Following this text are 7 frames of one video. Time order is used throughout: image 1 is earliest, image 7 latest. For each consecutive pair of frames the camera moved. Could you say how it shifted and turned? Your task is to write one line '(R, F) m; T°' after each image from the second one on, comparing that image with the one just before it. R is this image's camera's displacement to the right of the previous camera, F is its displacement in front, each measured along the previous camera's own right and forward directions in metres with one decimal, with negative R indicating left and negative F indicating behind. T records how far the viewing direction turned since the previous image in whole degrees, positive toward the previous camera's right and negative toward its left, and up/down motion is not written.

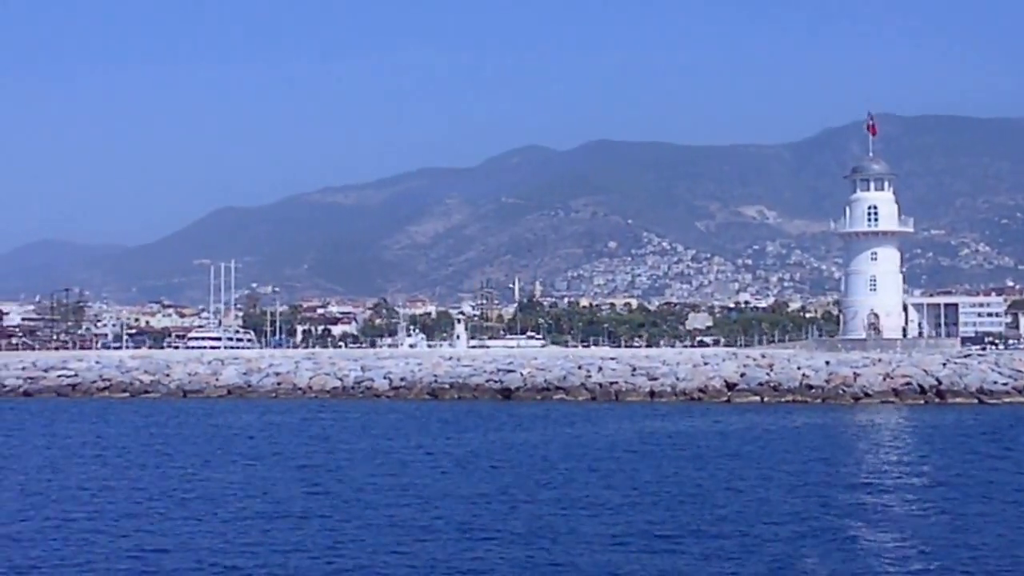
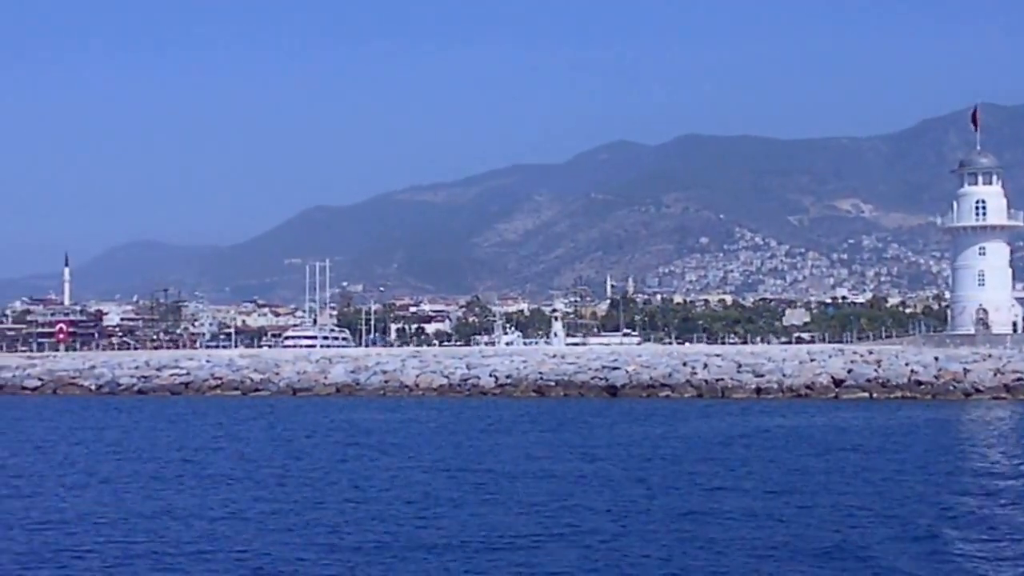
(-1.8, +0.2) m; -3°
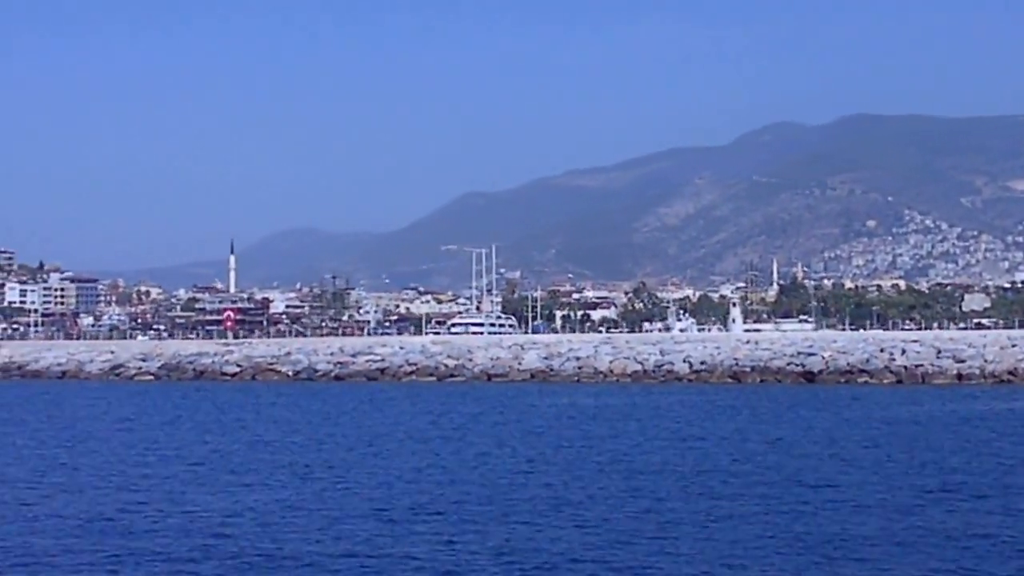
(-4.0, +0.6) m; -3°
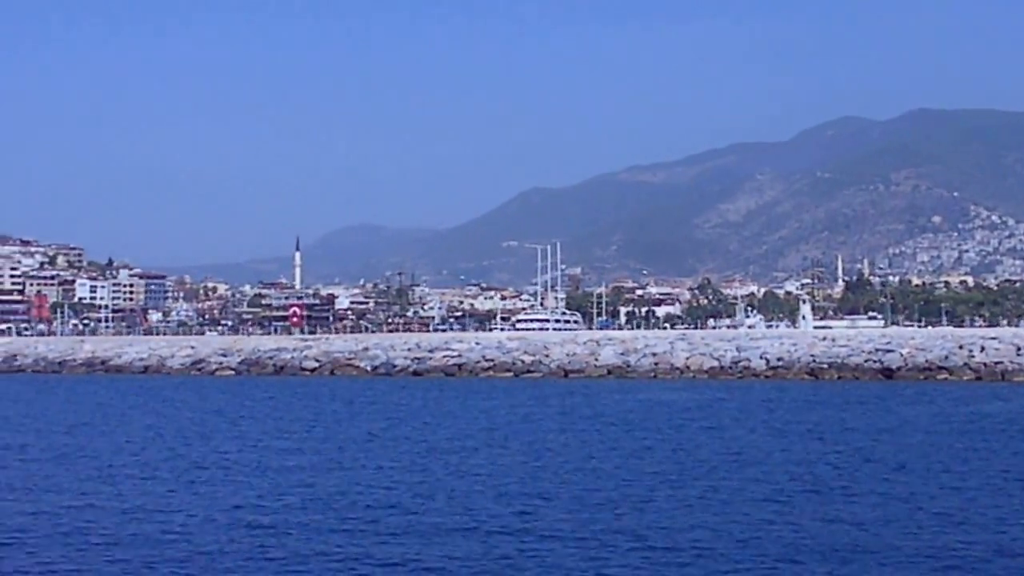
(-1.6, 0.0) m; -1°
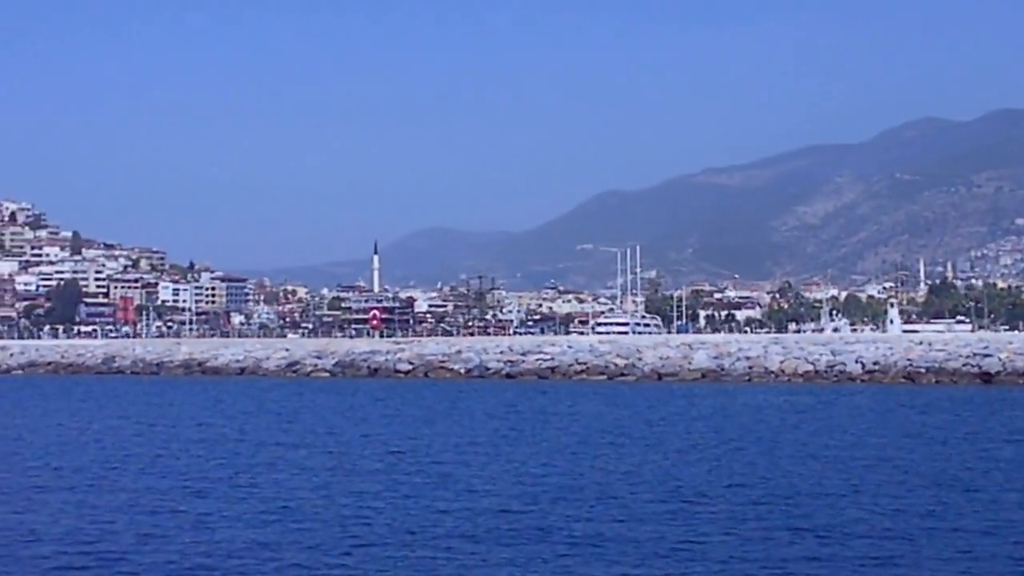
(-1.8, +0.1) m; -2°
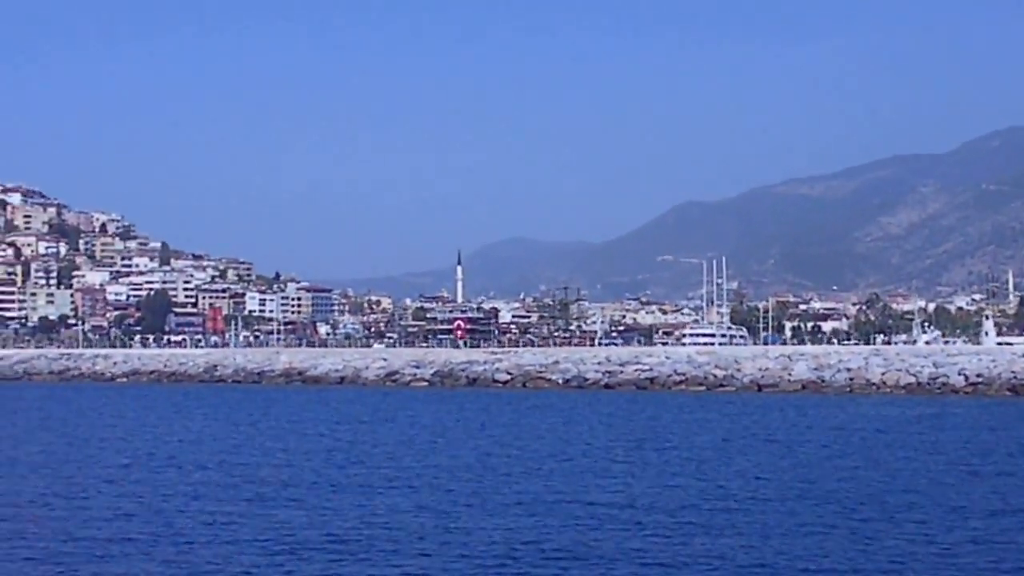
(-1.8, 0.0) m; -2°
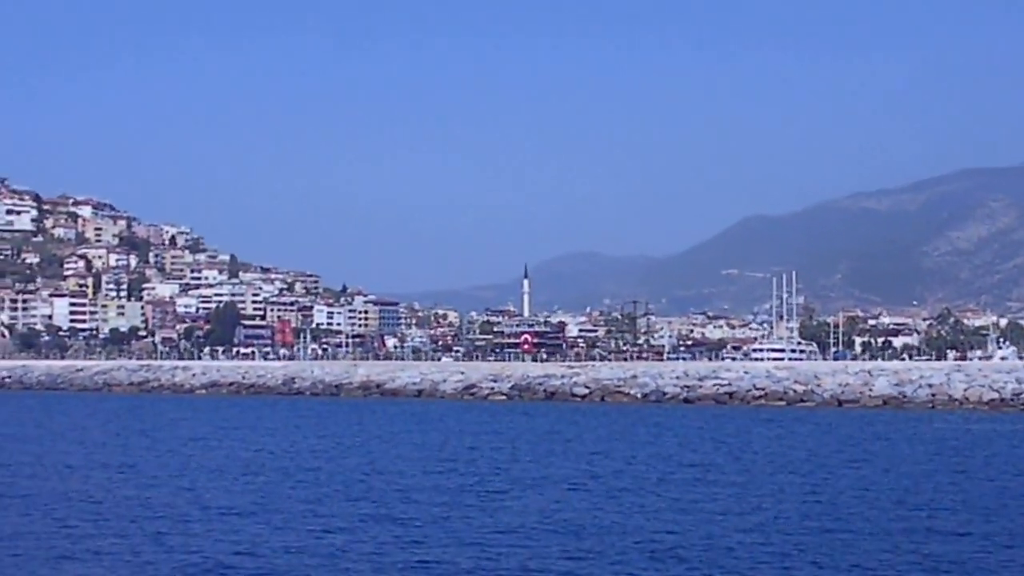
(-1.4, 0.0) m; -2°
